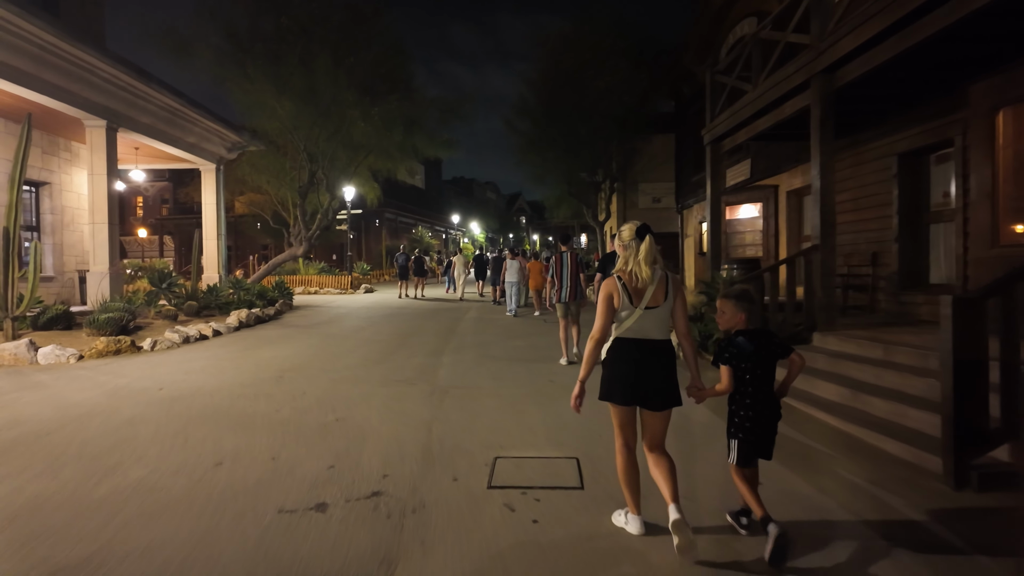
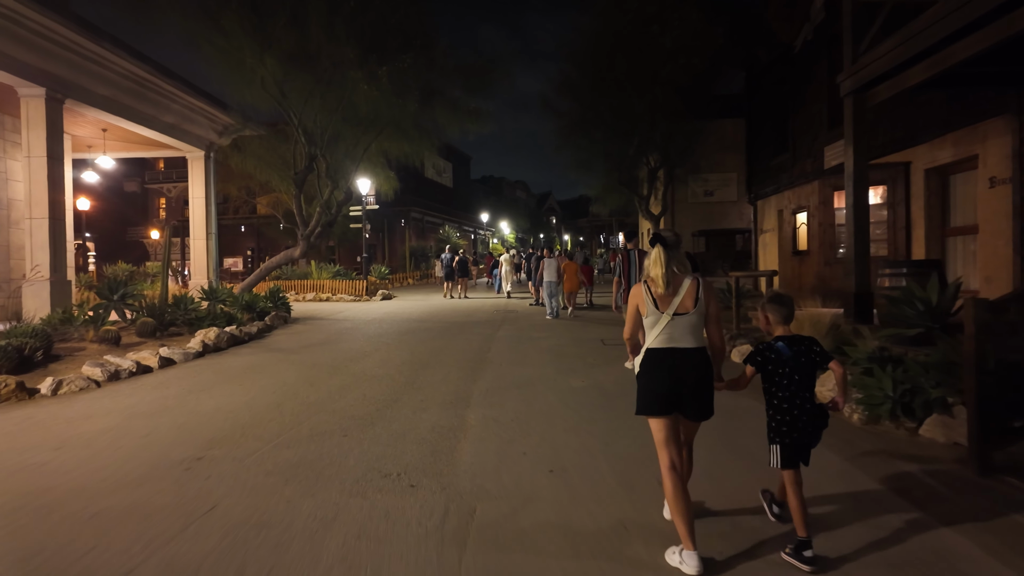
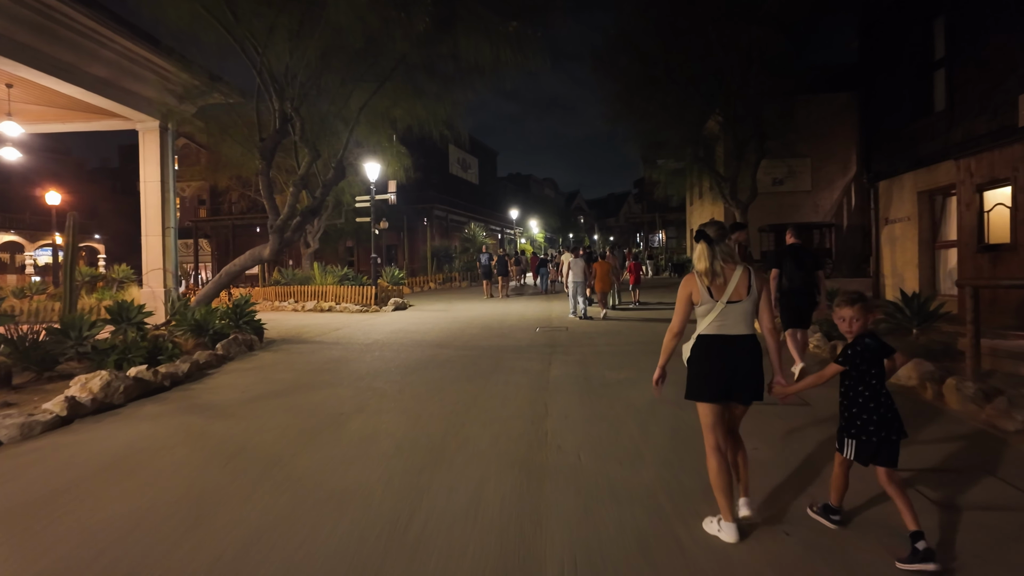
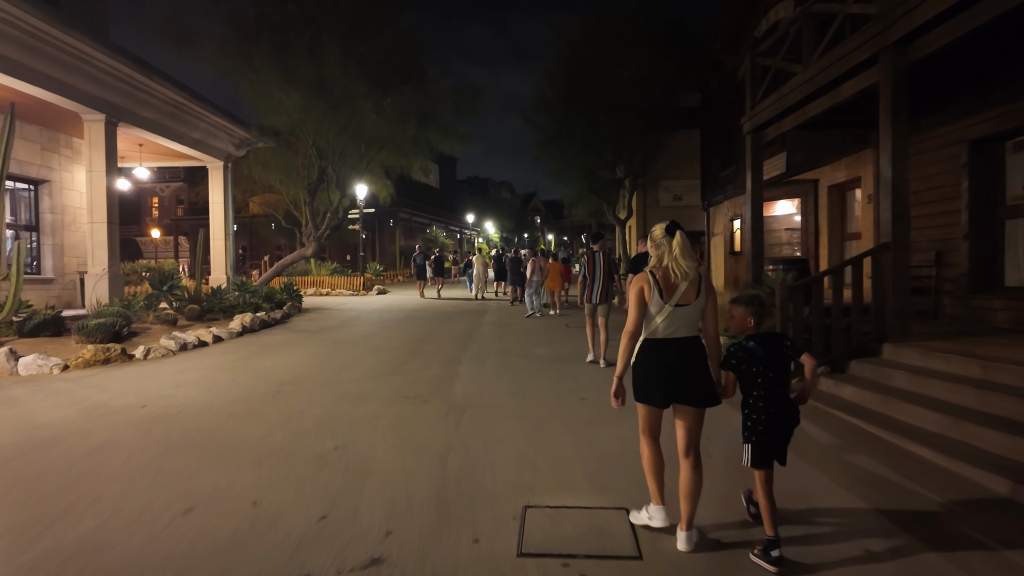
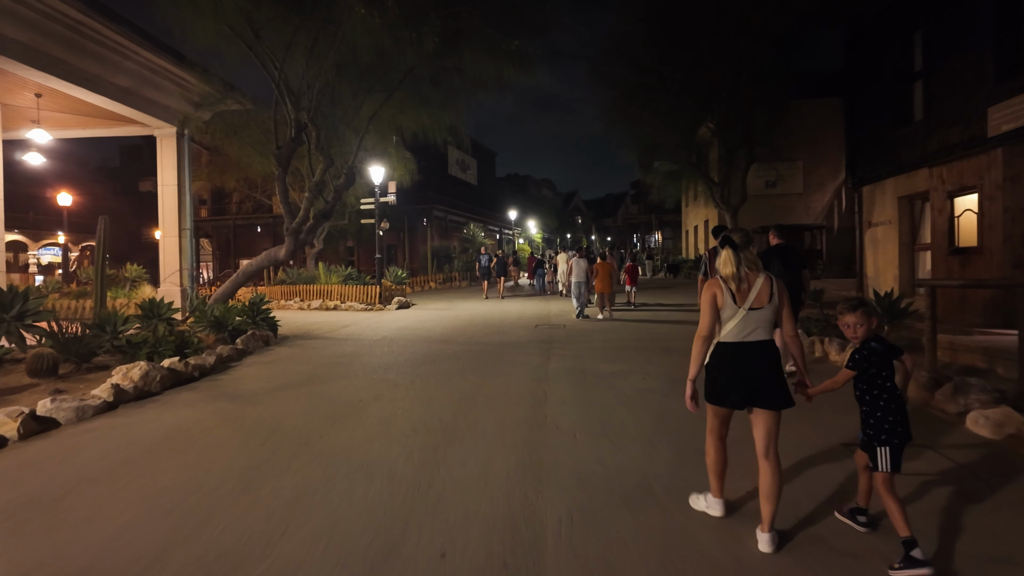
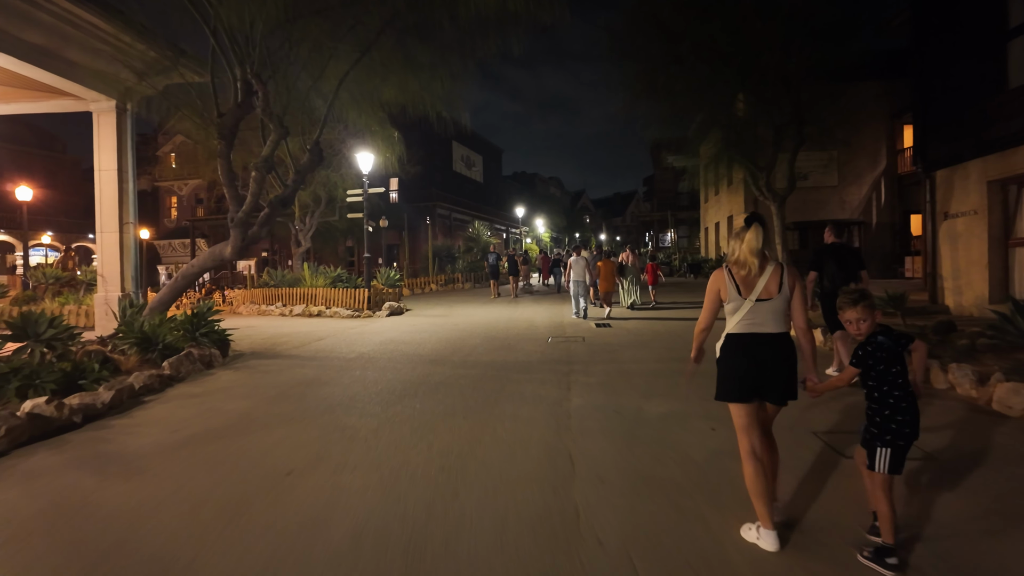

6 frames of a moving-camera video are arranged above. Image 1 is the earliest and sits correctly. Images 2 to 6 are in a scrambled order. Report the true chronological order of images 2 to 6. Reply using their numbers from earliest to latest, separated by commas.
4, 2, 5, 3, 6
